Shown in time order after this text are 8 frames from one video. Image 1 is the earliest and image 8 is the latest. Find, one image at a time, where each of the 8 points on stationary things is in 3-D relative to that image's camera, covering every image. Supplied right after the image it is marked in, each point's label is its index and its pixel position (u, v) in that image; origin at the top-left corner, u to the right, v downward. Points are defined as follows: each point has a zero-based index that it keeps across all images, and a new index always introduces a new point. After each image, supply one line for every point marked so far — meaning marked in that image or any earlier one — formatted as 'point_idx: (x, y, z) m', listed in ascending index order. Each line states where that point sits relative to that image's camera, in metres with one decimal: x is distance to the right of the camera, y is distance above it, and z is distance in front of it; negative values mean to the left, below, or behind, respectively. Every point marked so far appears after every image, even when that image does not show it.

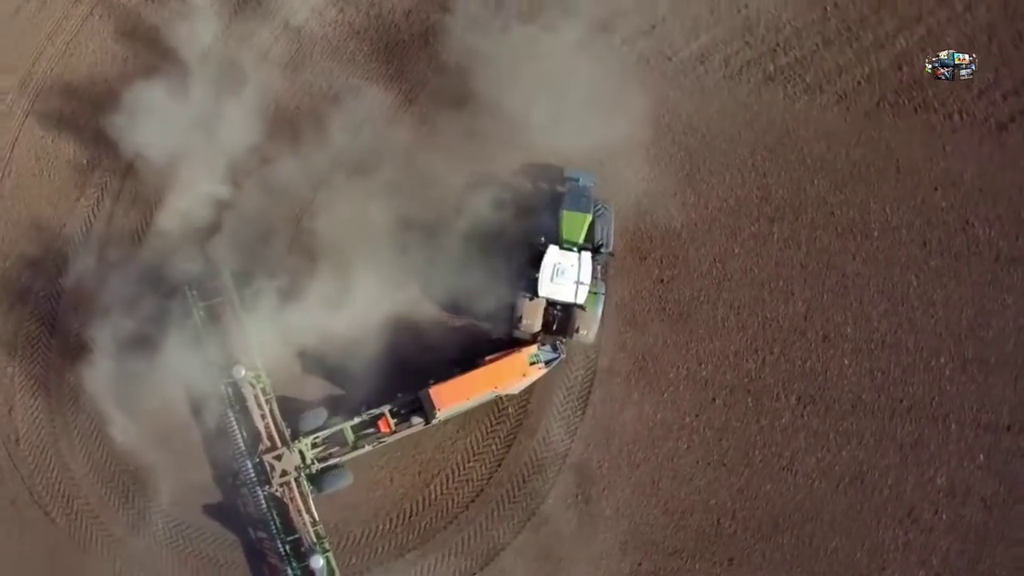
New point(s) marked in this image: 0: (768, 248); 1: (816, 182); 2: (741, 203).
0: (+2.6, +0.4, +8.9) m
1: (+3.1, +1.1, +9.0) m
2: (+2.3, +0.9, +9.0) m
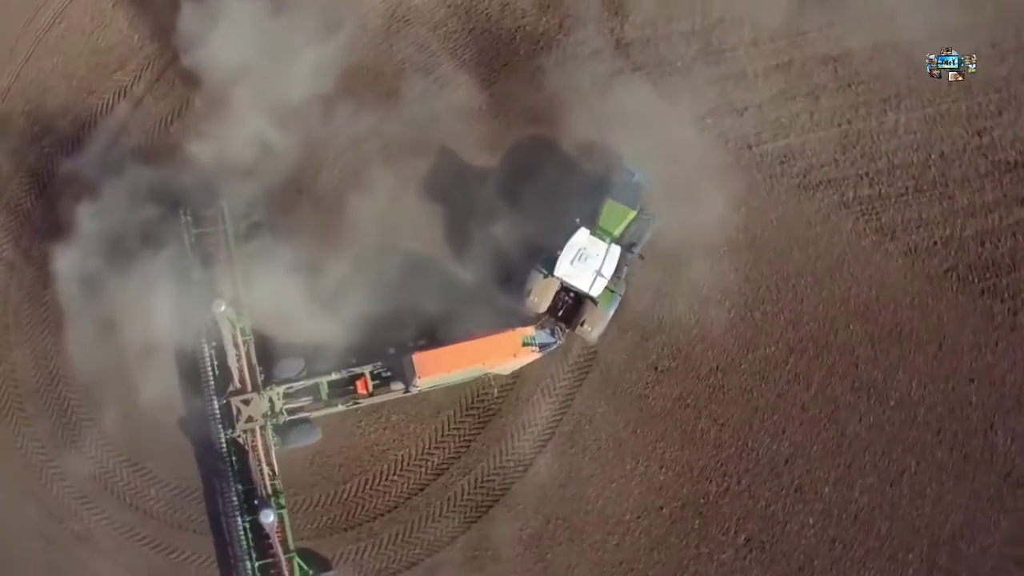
0: (+2.5, -0.8, +8.3) m
1: (+3.2, -0.4, +8.4) m
2: (+2.4, -0.3, +8.4) m
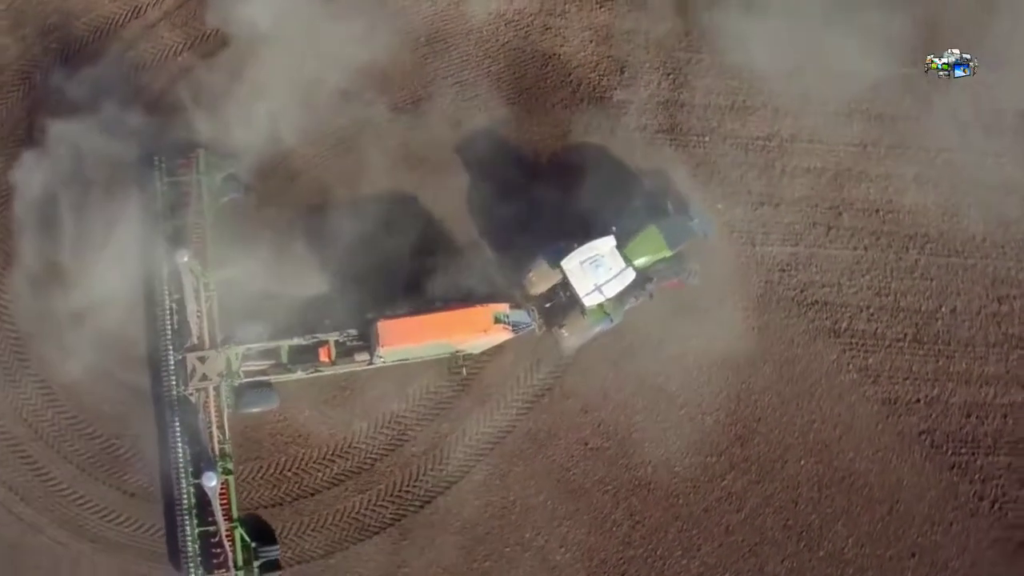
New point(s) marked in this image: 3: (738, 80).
0: (+1.7, -1.7, +7.7) m
1: (+2.6, -1.5, +7.8) m
2: (+1.8, -1.2, +7.8) m
3: (+2.1, +1.9, +8.3) m
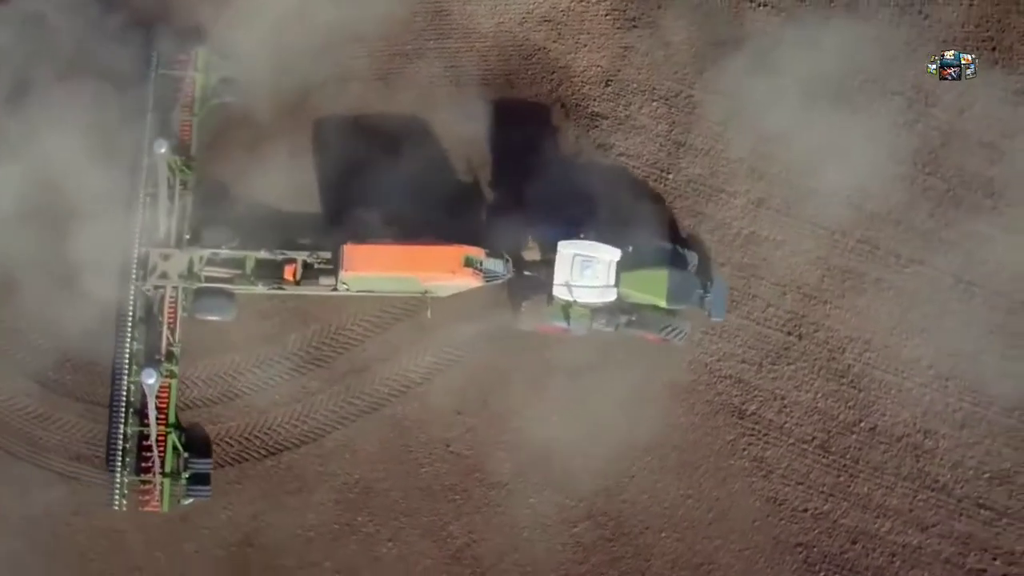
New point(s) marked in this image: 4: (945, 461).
0: (+0.4, -2.0, +7.3) m
1: (+1.2, -2.0, +7.3) m
2: (+0.6, -1.5, +7.4) m
3: (+1.9, +1.4, +7.8) m
4: (+3.6, -1.5, +7.5) m
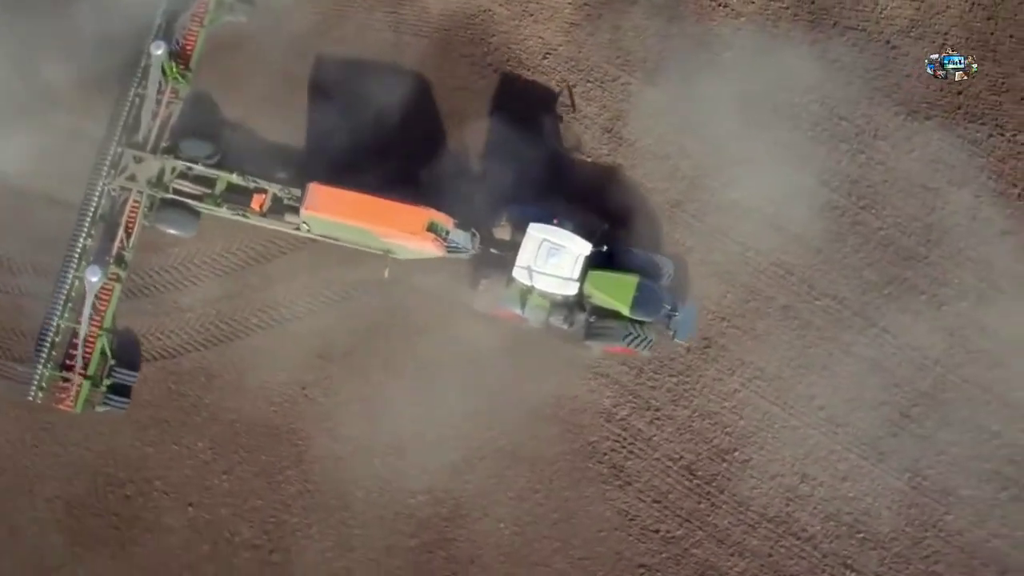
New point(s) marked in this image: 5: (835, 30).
0: (-0.9, -1.6, +7.0) m
1: (-0.1, -1.9, +6.9) m
2: (-0.6, -1.2, +7.0) m
3: (+1.2, +1.4, +7.5) m
4: (+2.4, -1.7, +7.0) m
5: (+2.7, +2.2, +7.6) m
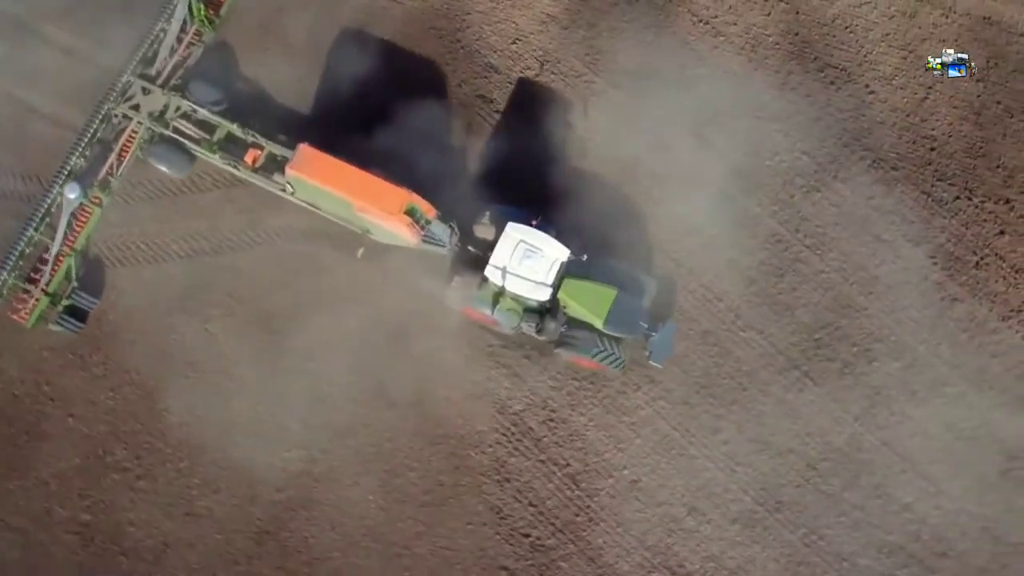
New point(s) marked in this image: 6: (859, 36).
0: (-1.8, -1.2, +6.8) m
1: (-1.1, -1.6, +6.7) m
2: (-1.5, -0.9, +6.9) m
3: (+0.8, +1.3, +7.3) m
4: (+1.4, -1.9, +6.6) m
5: (+2.5, +1.8, +7.4) m
6: (+2.9, +2.1, +7.5) m
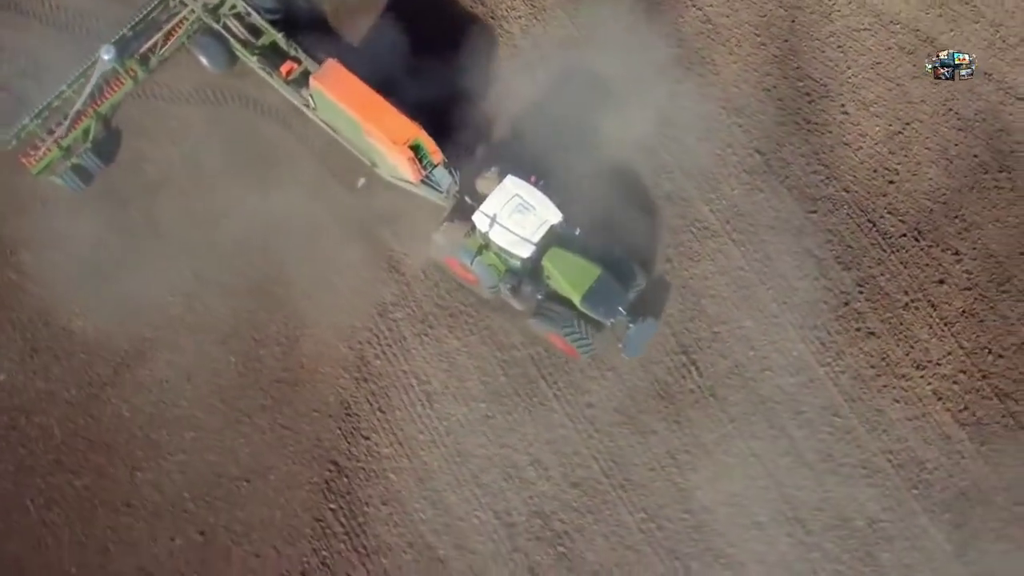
0: (-2.7, 0.0, +6.9) m
1: (-2.1, -0.6, +6.7) m
2: (-2.3, +0.2, +7.0) m
3: (+0.6, +1.7, +7.3) m
4: (+0.1, -1.5, +6.3) m
5: (+2.3, +1.7, +7.2) m
6: (+2.8, +1.9, +7.3) m
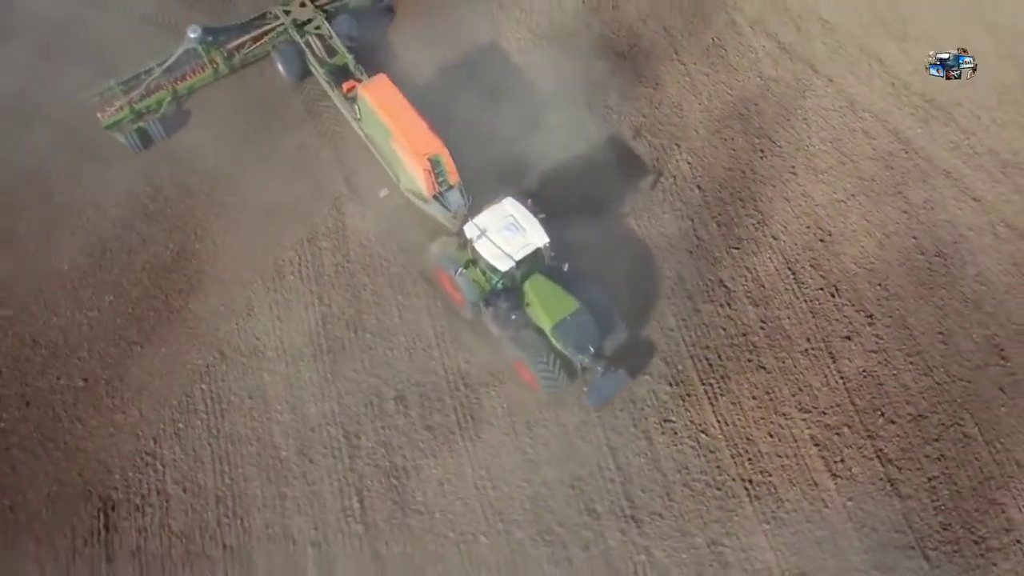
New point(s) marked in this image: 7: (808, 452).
0: (-3.2, +0.9, +7.8) m
1: (-2.8, +0.3, +7.4) m
2: (-2.7, +1.0, +7.8) m
3: (+0.4, +1.7, +8.0) m
4: (-0.9, -1.0, +6.4) m
5: (+2.1, +1.3, +7.6) m
6: (+2.6, +1.4, +7.6) m
7: (+2.1, -1.2, +6.3) m
